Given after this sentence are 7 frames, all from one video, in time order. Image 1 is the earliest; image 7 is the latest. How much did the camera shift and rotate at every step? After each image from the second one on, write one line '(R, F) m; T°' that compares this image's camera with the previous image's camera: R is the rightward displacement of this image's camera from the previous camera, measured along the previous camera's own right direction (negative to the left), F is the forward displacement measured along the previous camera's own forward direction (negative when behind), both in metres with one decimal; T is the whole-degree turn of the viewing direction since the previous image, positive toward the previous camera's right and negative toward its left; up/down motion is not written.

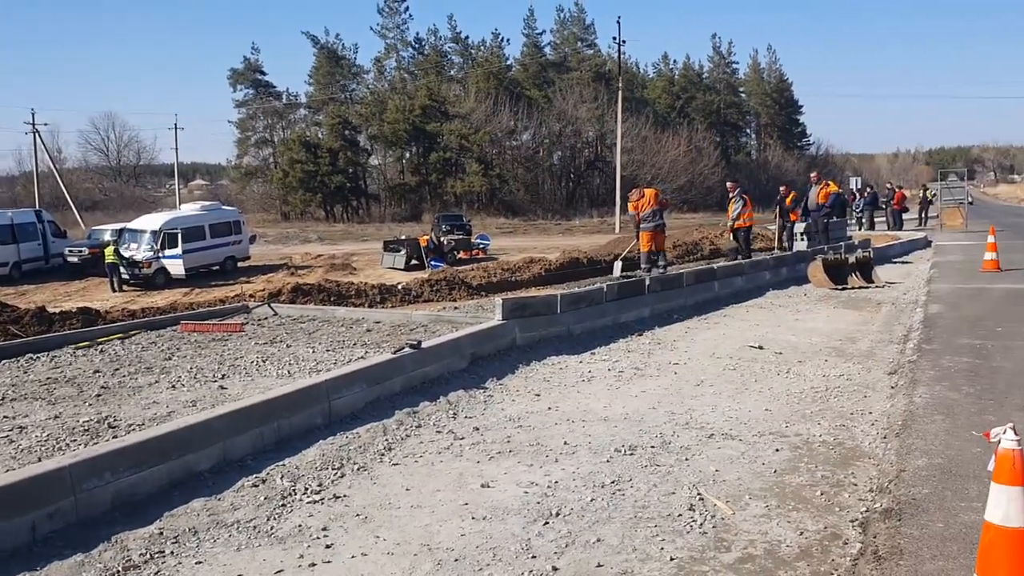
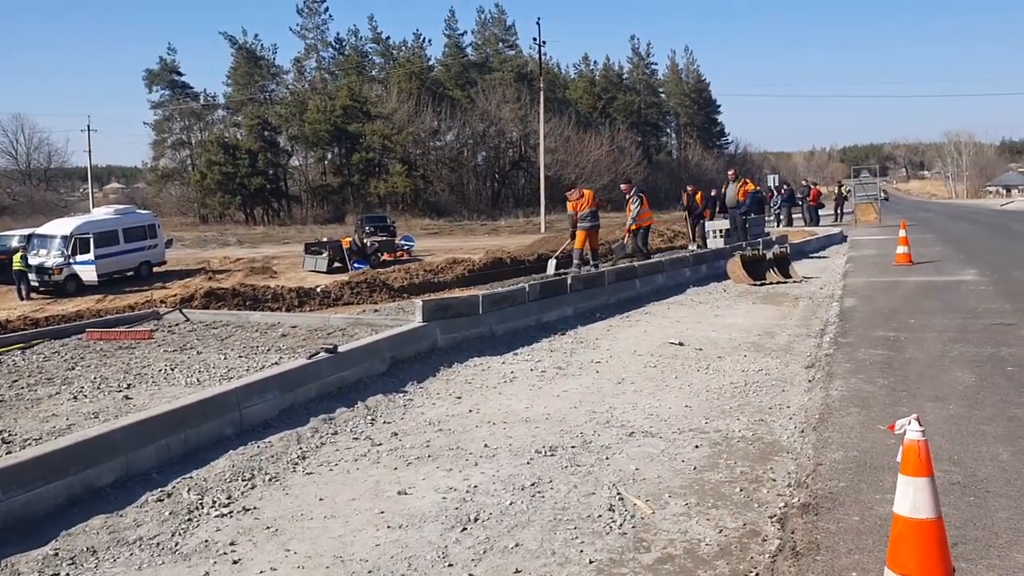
(+0.1, +0.1) m; +4°
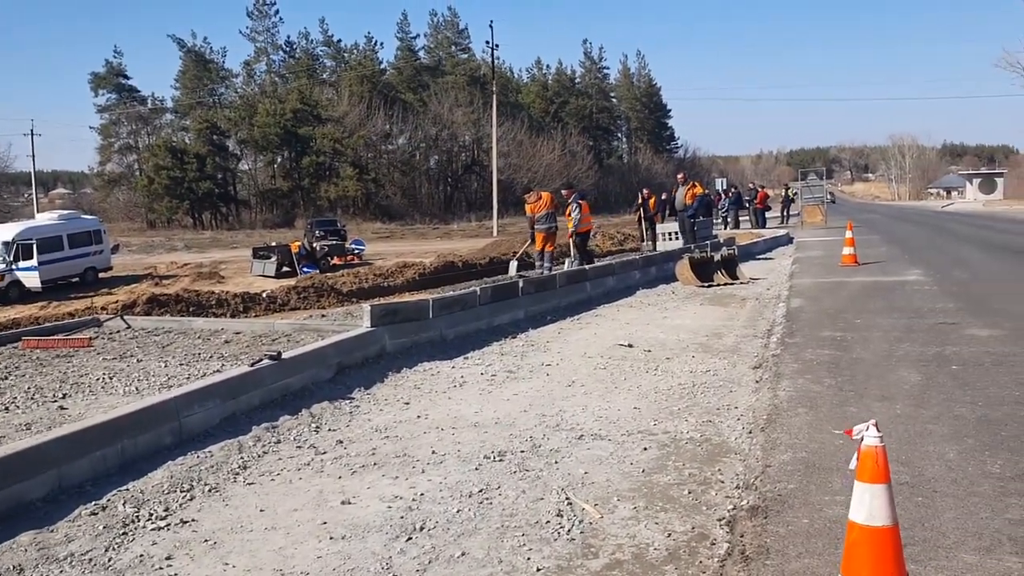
(0.0, +0.1) m; +3°
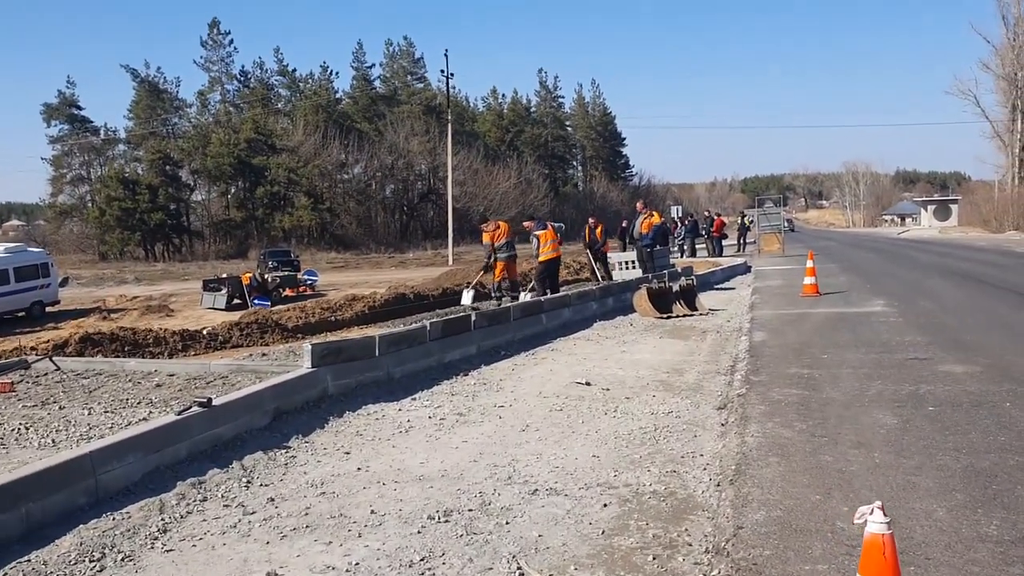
(+0.1, +0.5) m; +2°
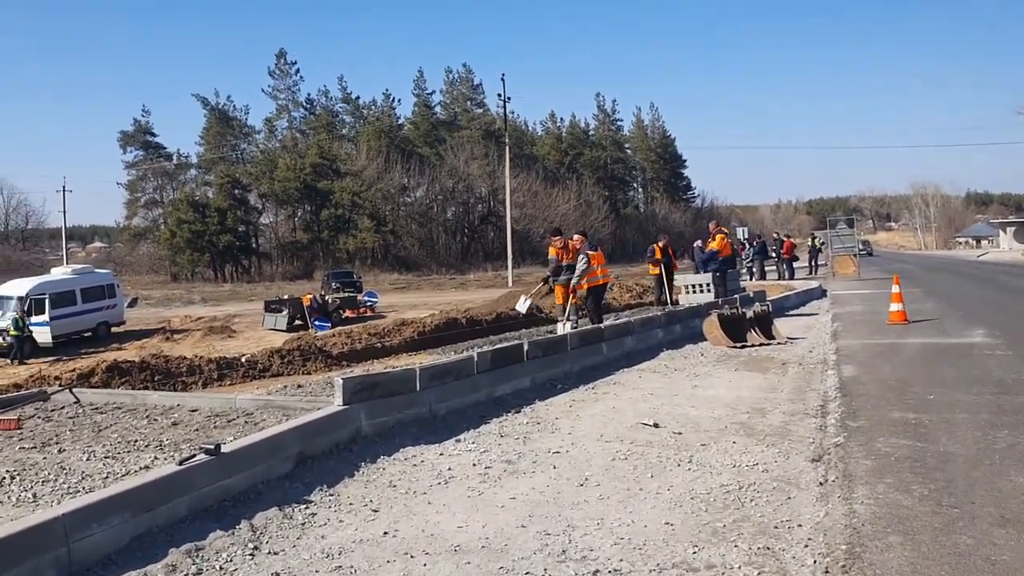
(0.0, +1.2) m; -4°
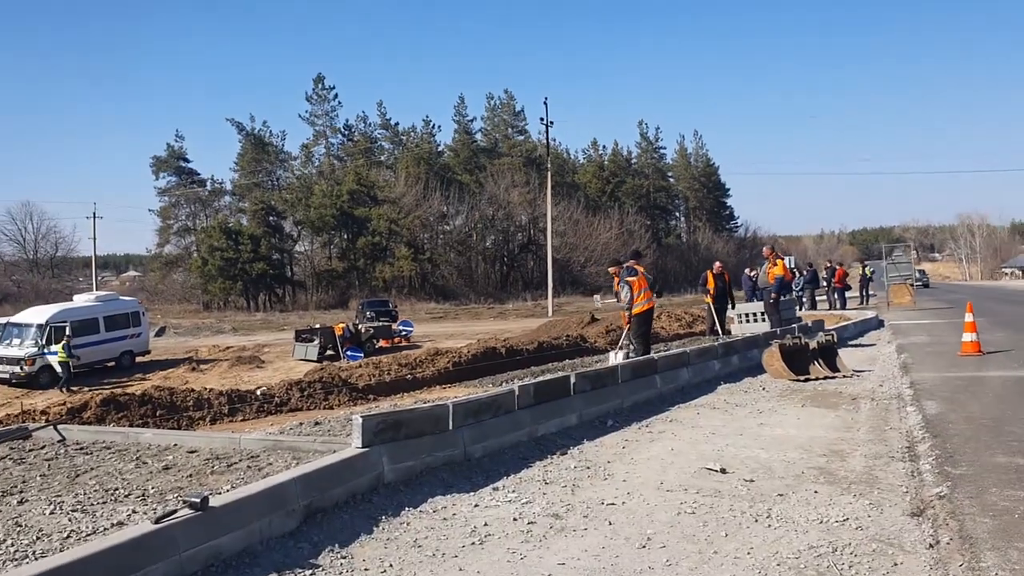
(-0.1, +1.1) m; -2°
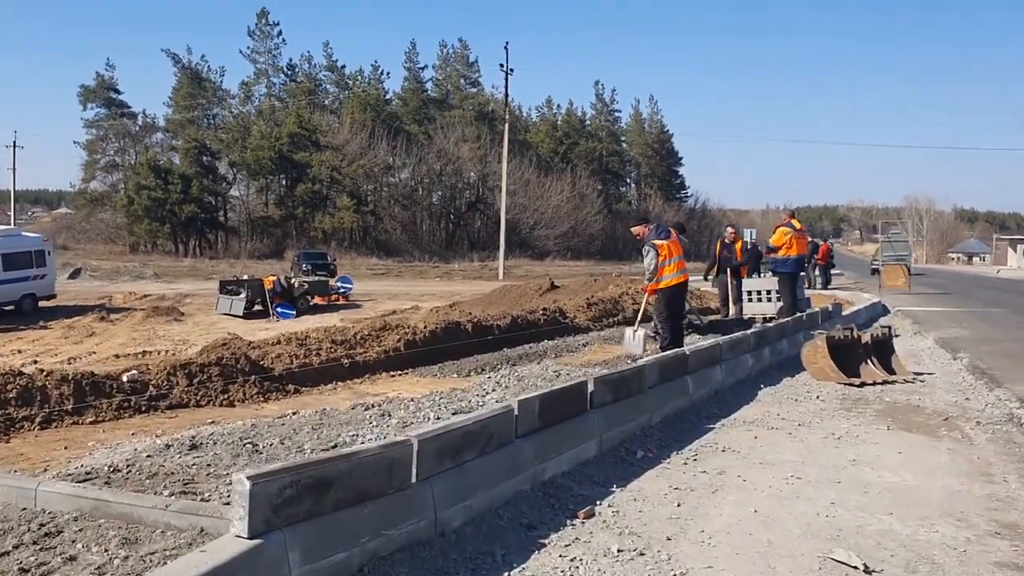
(-0.4, +3.6) m; +3°
